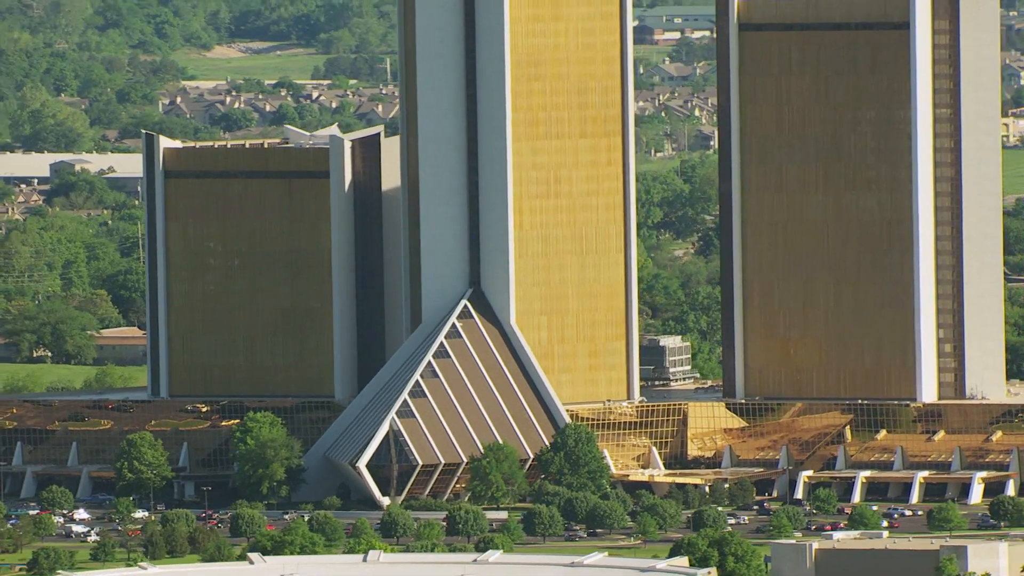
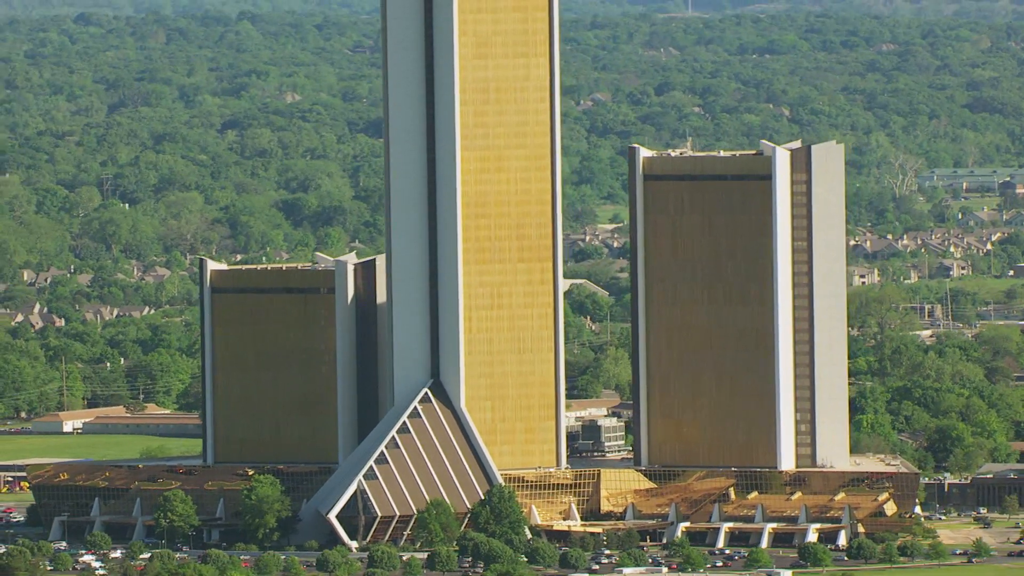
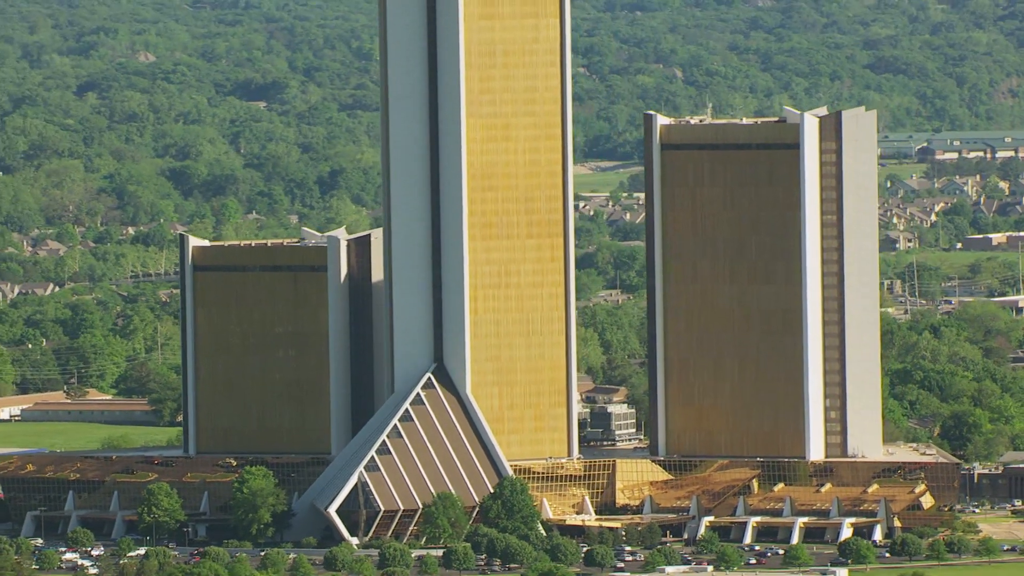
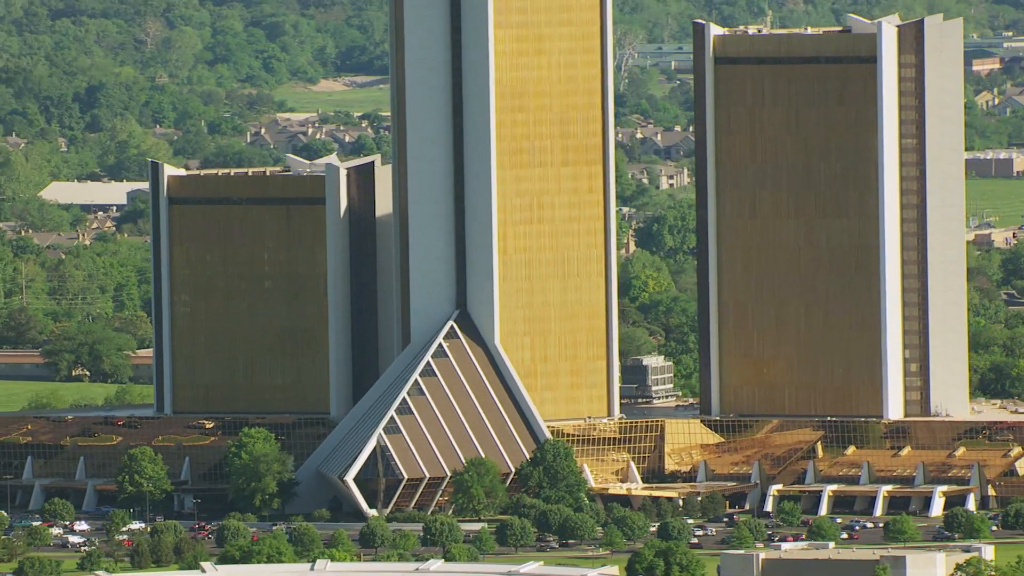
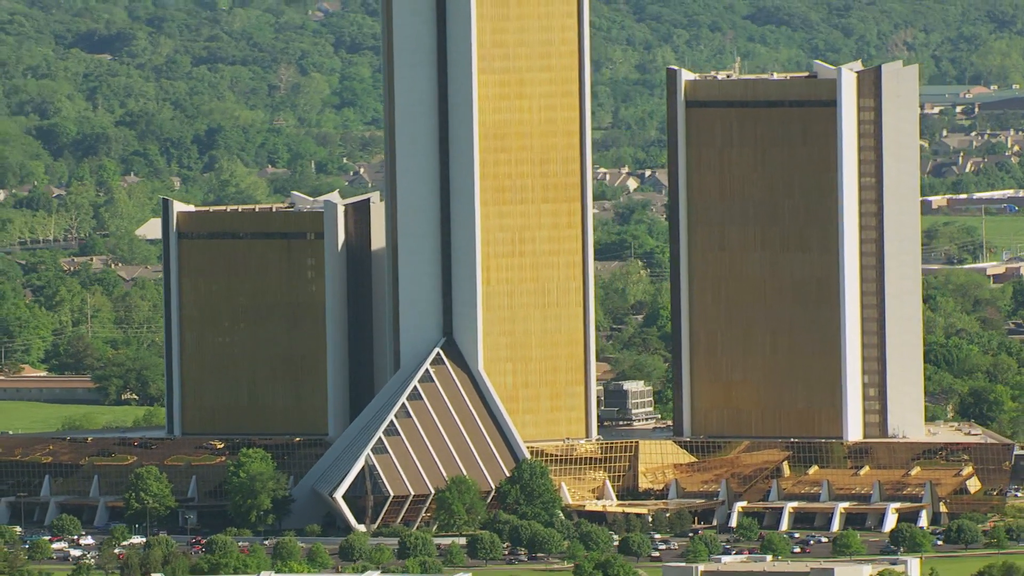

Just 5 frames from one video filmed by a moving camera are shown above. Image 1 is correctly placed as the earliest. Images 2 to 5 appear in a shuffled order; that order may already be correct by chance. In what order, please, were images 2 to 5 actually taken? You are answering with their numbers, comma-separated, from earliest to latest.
4, 5, 3, 2
